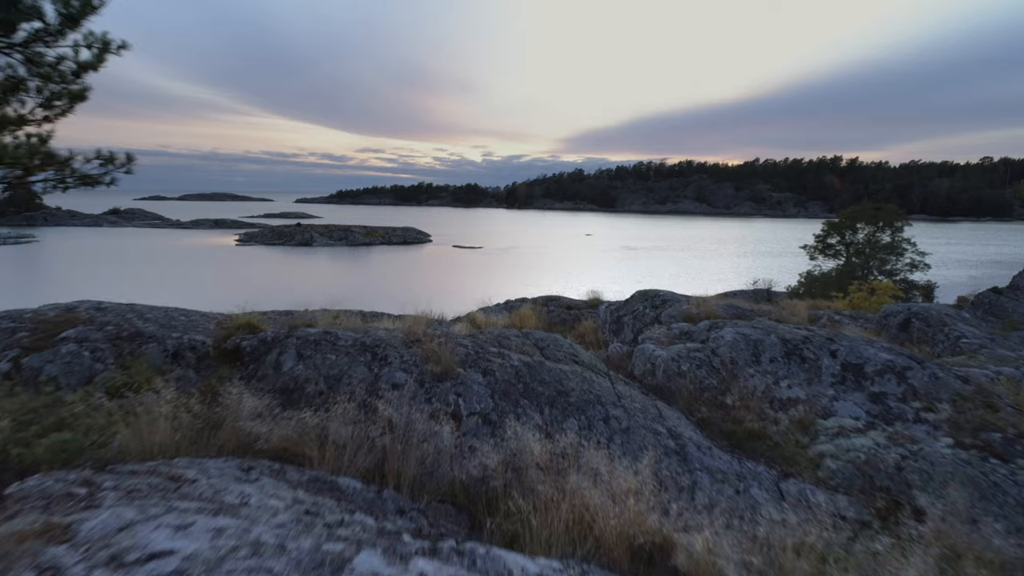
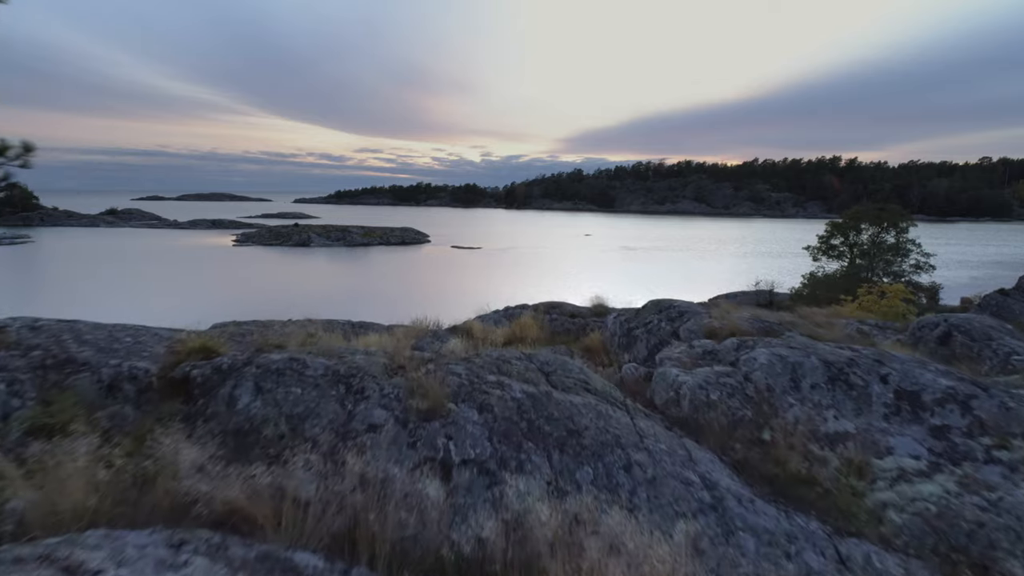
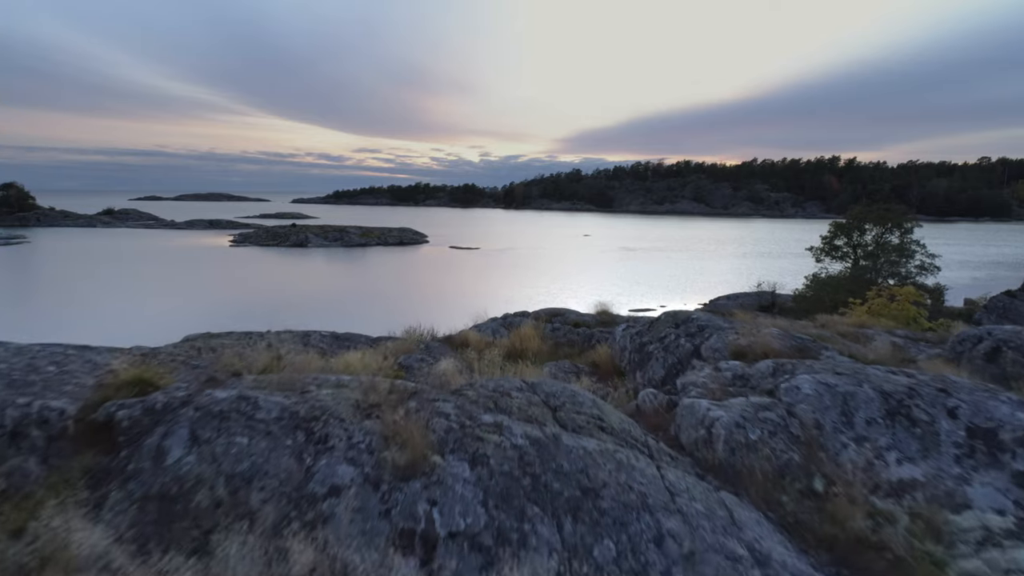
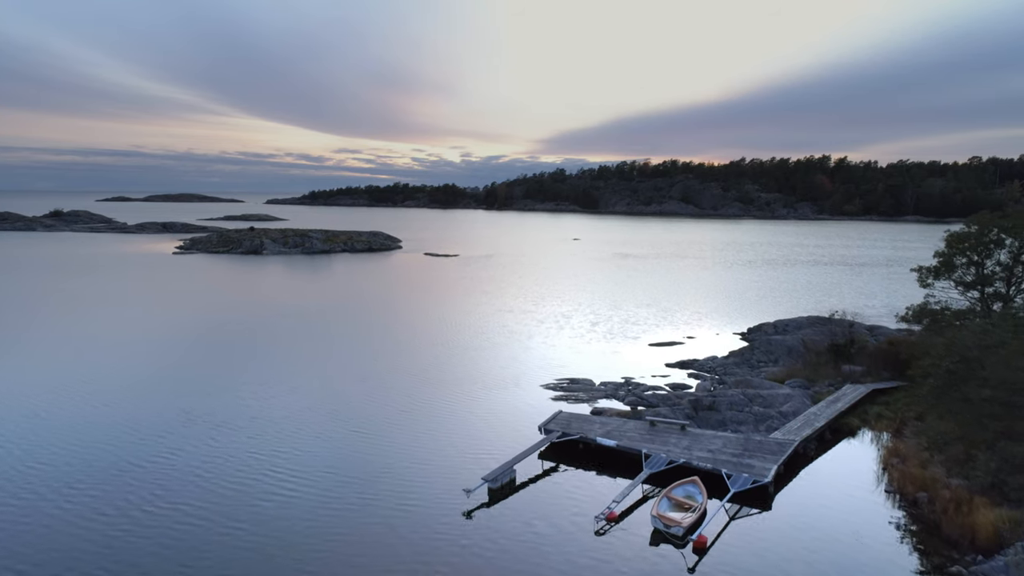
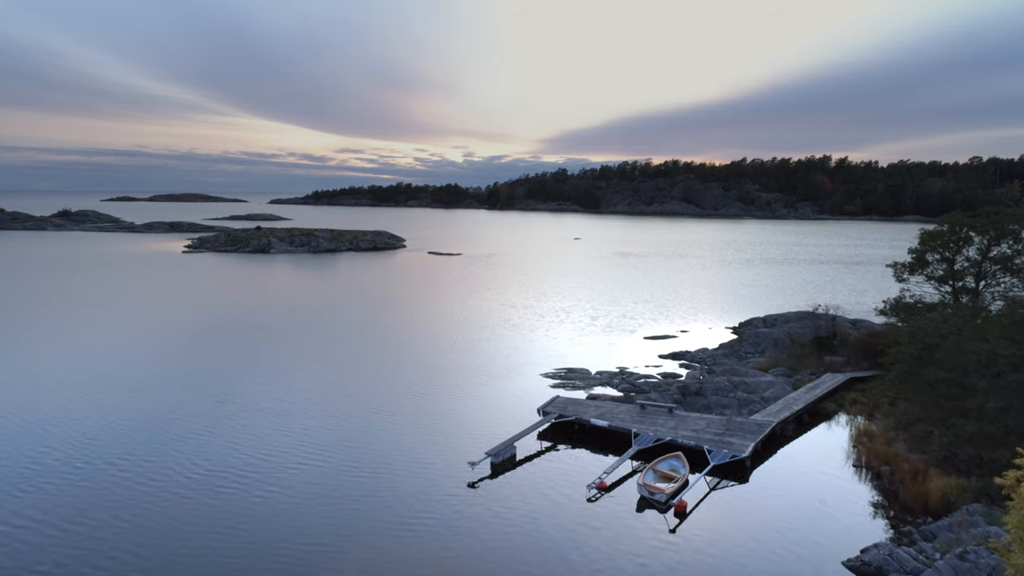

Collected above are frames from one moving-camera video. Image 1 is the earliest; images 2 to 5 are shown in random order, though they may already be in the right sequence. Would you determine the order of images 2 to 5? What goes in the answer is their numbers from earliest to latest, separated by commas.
2, 3, 5, 4
